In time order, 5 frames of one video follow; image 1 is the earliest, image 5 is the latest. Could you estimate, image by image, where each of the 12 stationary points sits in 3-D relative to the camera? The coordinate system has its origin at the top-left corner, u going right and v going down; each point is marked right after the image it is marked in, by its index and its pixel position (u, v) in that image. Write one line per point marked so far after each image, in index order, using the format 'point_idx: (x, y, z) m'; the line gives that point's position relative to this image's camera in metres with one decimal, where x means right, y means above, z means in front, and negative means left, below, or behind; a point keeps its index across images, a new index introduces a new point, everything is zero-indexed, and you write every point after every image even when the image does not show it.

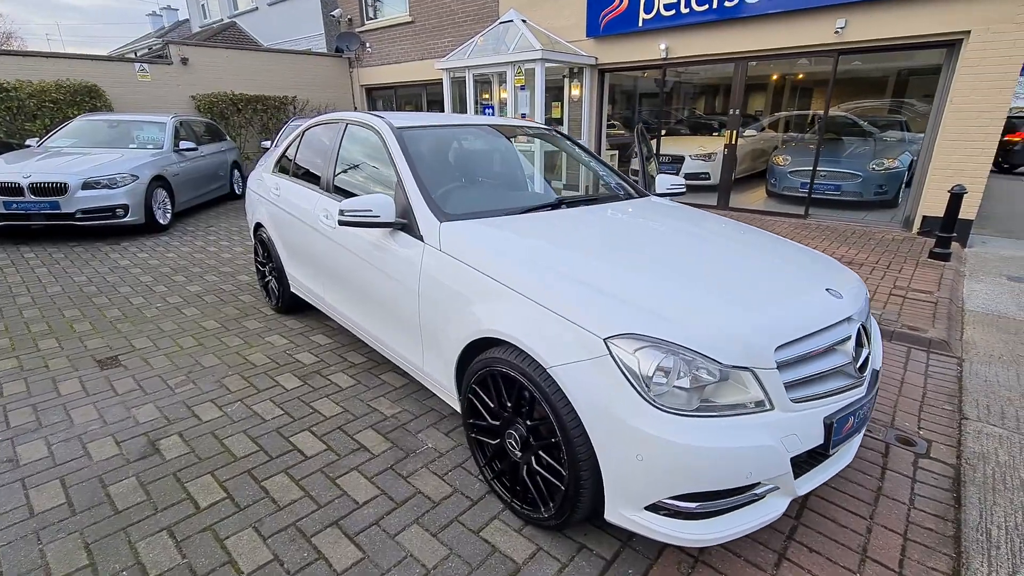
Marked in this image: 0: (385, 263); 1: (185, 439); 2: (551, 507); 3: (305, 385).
0: (-0.6, +0.1, +2.5) m
1: (-1.6, -0.8, +2.5) m
2: (+0.2, -0.8, +1.8) m
3: (-1.3, -0.6, +3.0) m
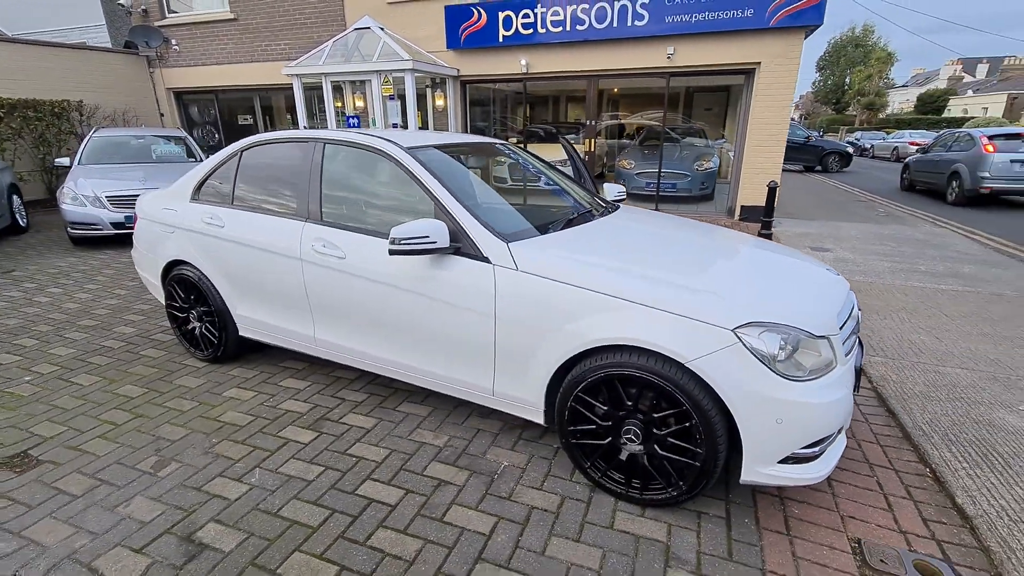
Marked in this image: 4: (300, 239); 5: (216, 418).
0: (-0.4, 0.0, +2.5) m
1: (-1.2, -1.0, +2.1) m
2: (+0.7, -0.8, +2.1) m
3: (-1.0, -0.8, +2.7) m
4: (-1.2, +0.3, +2.9) m
5: (-1.7, -0.8, +2.9) m
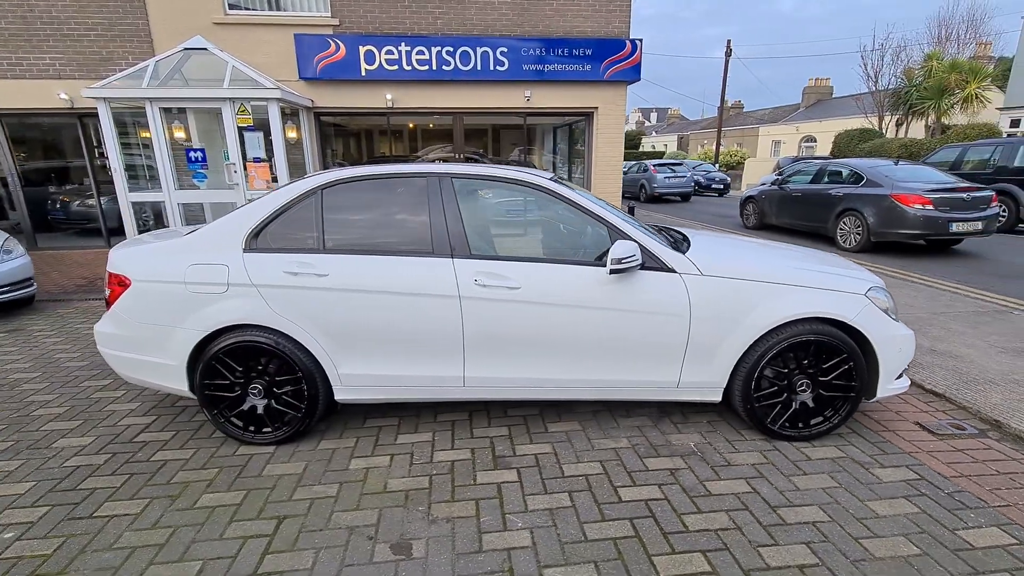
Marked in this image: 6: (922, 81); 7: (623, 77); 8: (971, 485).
0: (+0.6, -0.1, +2.8) m
1: (+0.2, -1.1, +2.0) m
2: (+1.9, -0.7, +2.9) m
3: (0.0, -1.0, +2.7) m
4: (-0.3, +0.1, +2.7) m
5: (-0.7, -1.0, +2.5) m
6: (+15.2, +7.7, +18.3) m
7: (+2.1, +3.9, +9.2) m
8: (+2.3, -1.0, +2.5) m
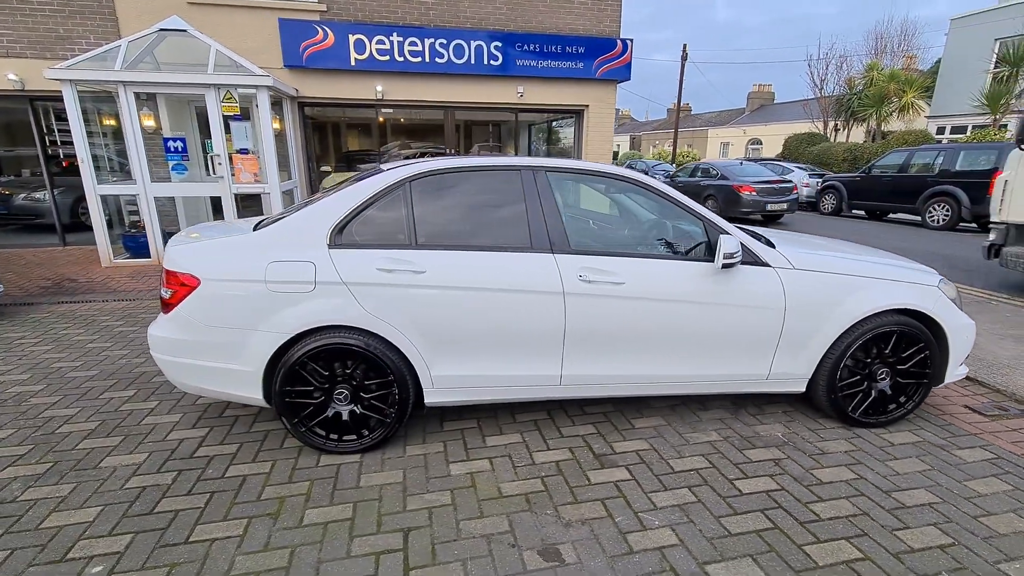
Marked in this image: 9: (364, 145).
0: (+1.2, 0.0, +2.8) m
1: (+0.8, -1.1, +2.0) m
2: (+2.4, -0.7, +3.0) m
3: (+0.6, -1.0, +2.6) m
4: (+0.2, +0.1, +2.7) m
5: (-0.1, -1.0, +2.4) m
6: (+14.0, +7.9, +19.7) m
7: (+1.9, +4.0, +9.3) m
8: (+2.9, -1.0, +2.7) m
9: (-3.0, +2.7, +9.4) m
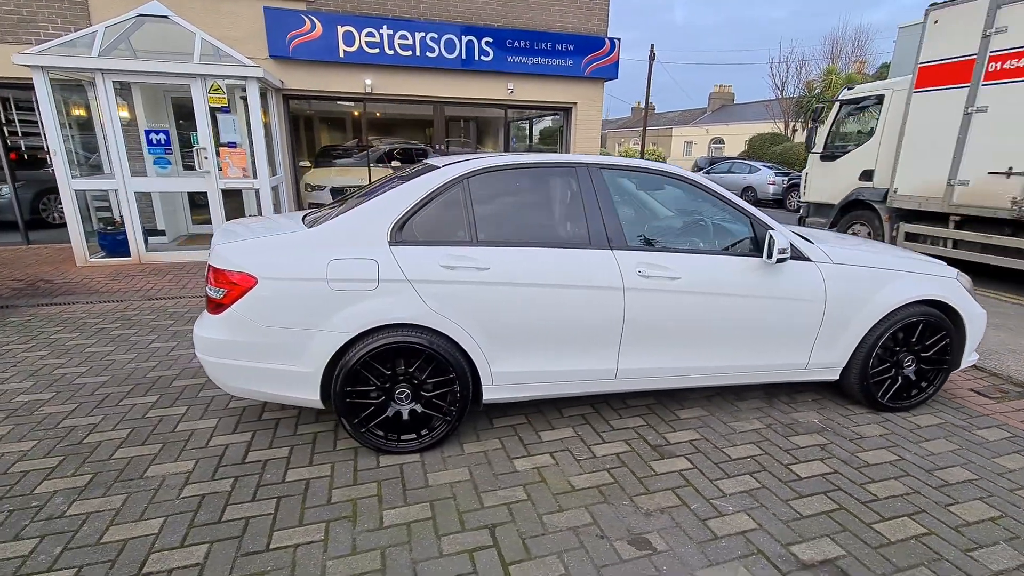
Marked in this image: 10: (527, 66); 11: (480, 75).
0: (+1.5, 0.0, +2.9) m
1: (+1.2, -1.1, +2.1) m
2: (+2.7, -0.6, +3.2) m
3: (+1.0, -0.9, +2.7) m
4: (+0.6, +0.1, +2.7) m
5: (+0.3, -1.0, +2.5) m
6: (+12.9, +8.2, +20.6) m
7: (+1.7, +4.1, +9.4) m
8: (+3.3, -0.9, +3.0) m
9: (-3.1, +2.8, +9.2) m
10: (+0.3, +4.1, +9.0) m
11: (-0.6, +3.9, +9.0) m
